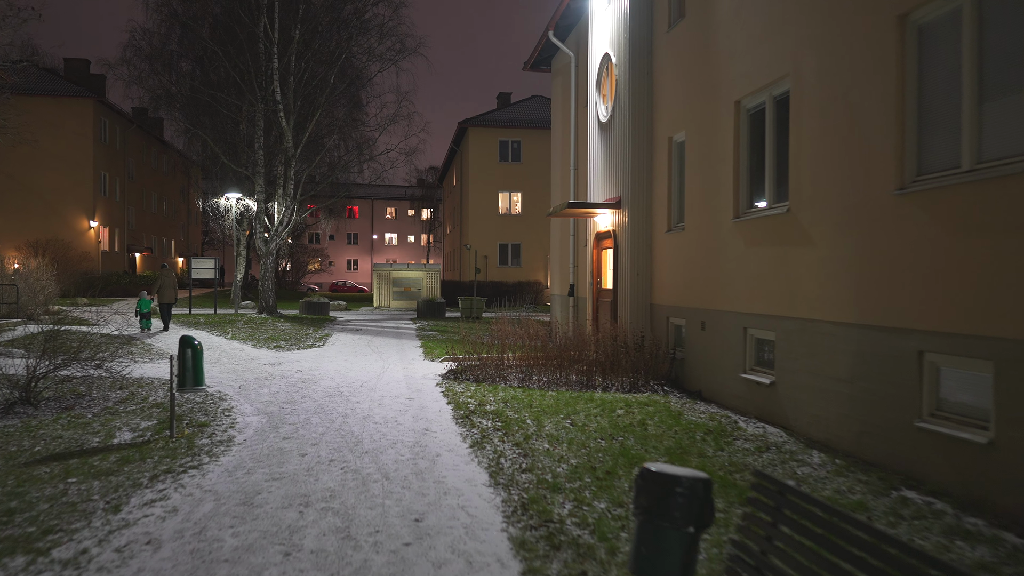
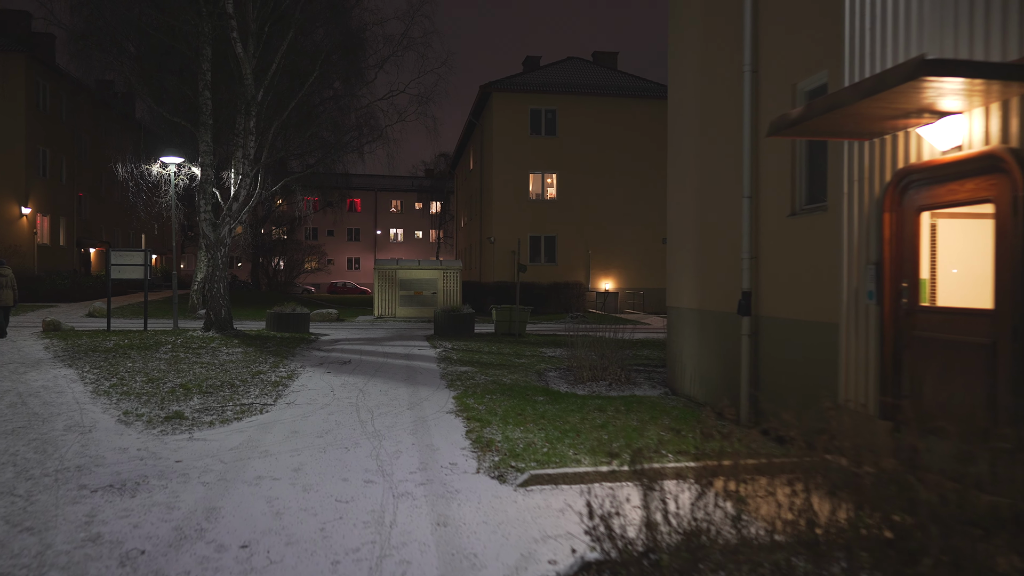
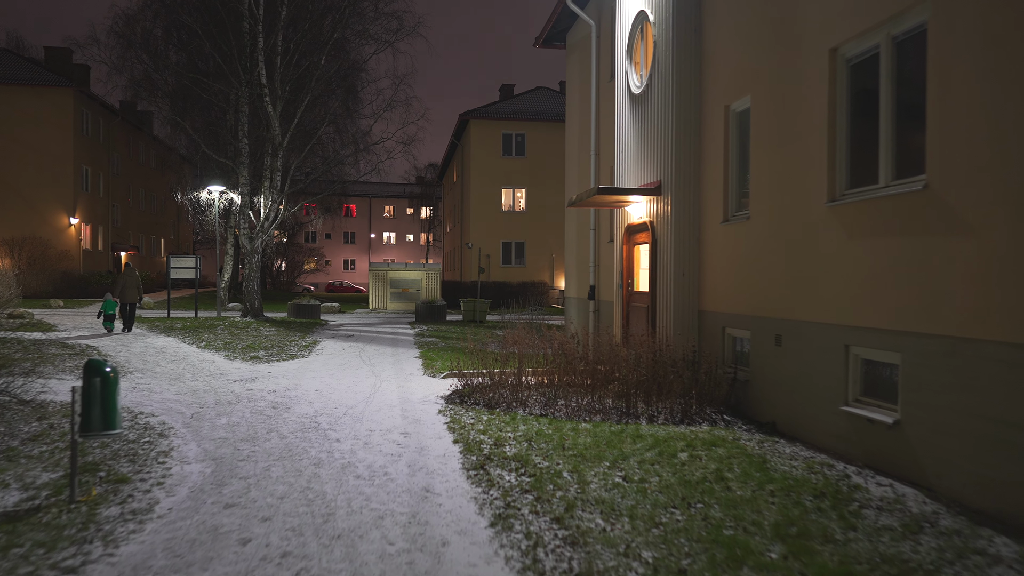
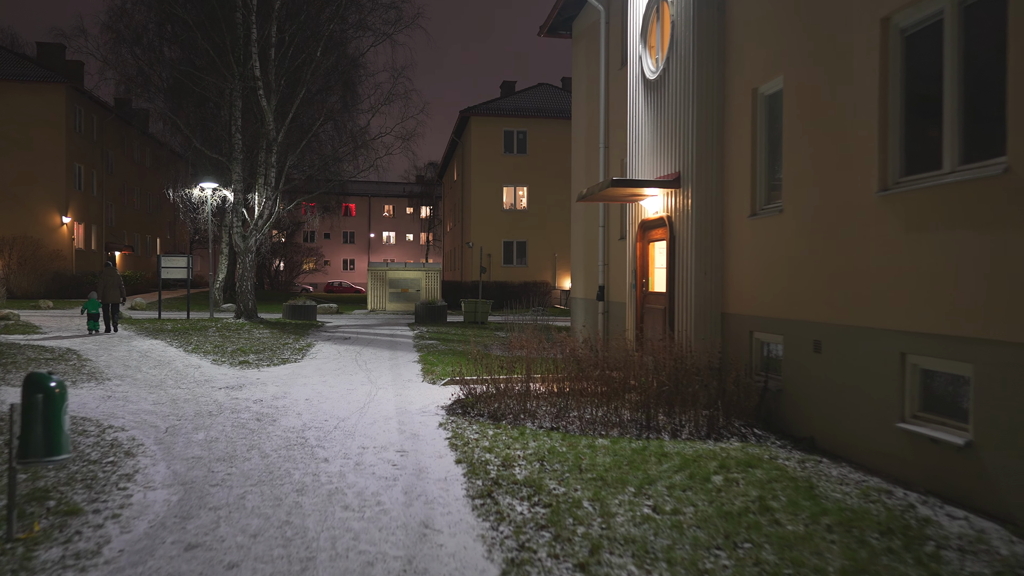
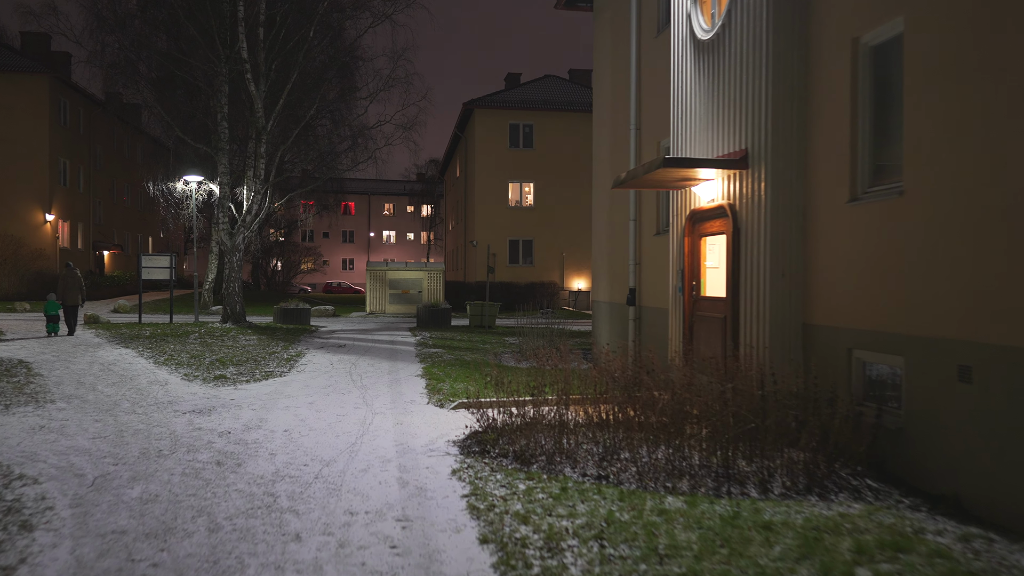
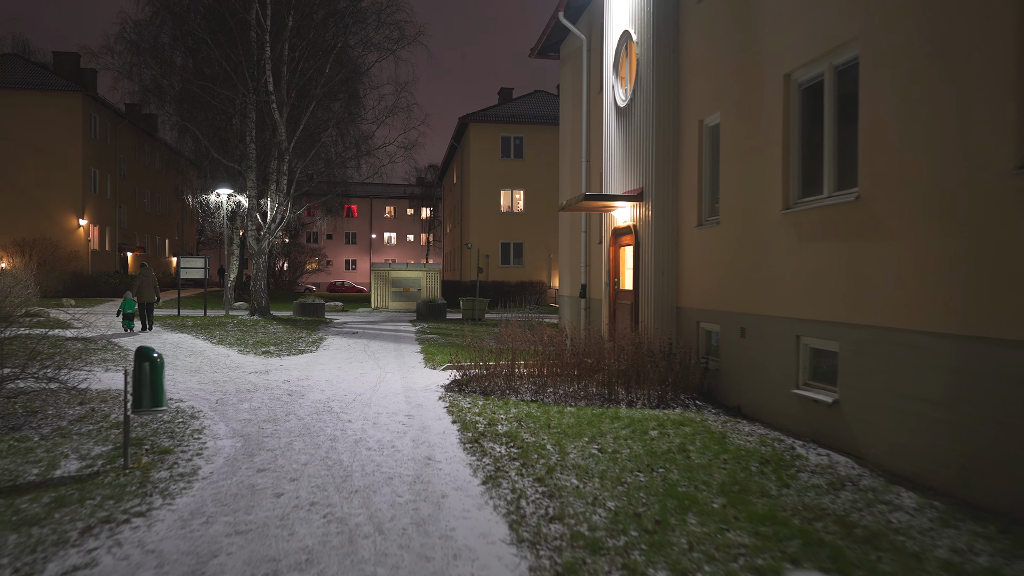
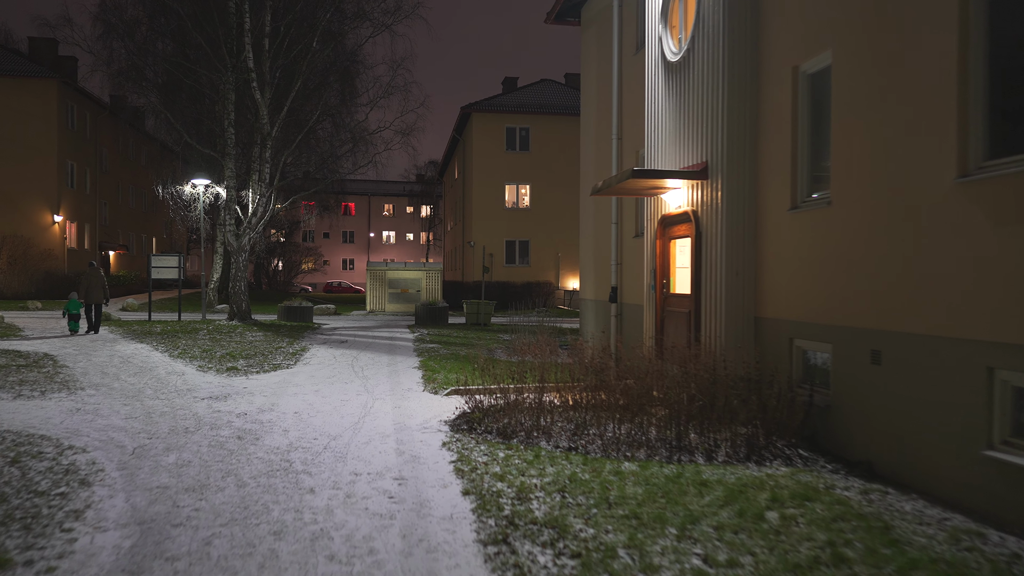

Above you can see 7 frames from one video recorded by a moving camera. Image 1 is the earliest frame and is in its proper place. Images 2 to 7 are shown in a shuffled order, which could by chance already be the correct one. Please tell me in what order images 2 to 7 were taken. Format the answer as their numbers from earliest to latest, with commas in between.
6, 3, 4, 7, 5, 2
